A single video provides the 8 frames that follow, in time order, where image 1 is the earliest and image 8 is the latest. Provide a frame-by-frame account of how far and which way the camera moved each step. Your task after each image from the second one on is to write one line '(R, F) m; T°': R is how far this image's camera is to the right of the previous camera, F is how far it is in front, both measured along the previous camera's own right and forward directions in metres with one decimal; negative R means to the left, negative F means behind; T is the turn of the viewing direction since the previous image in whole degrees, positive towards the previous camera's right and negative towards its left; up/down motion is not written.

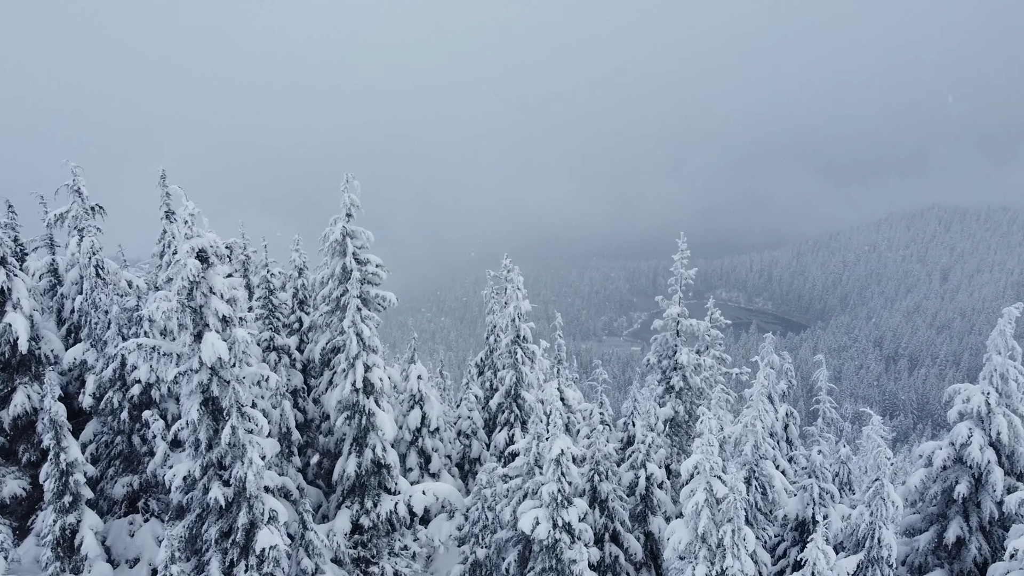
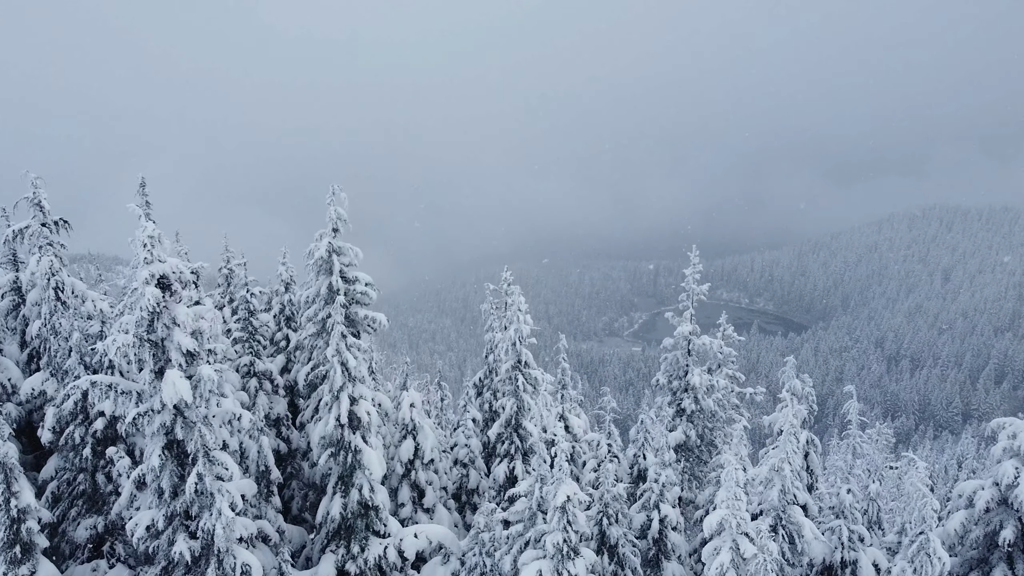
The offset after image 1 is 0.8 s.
(0.0, +0.7) m; 0°
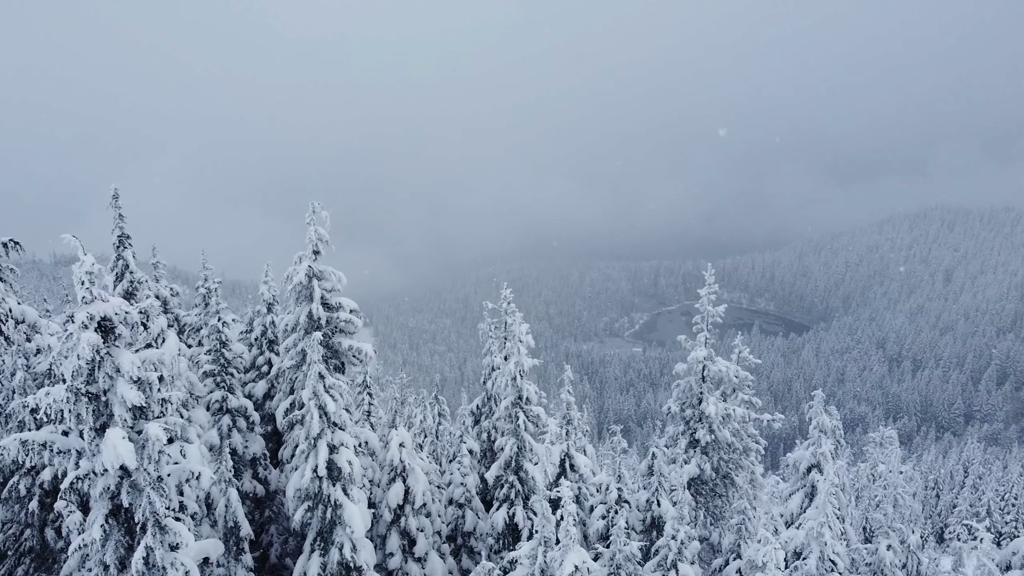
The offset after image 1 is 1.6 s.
(0.0, +0.8) m; 0°
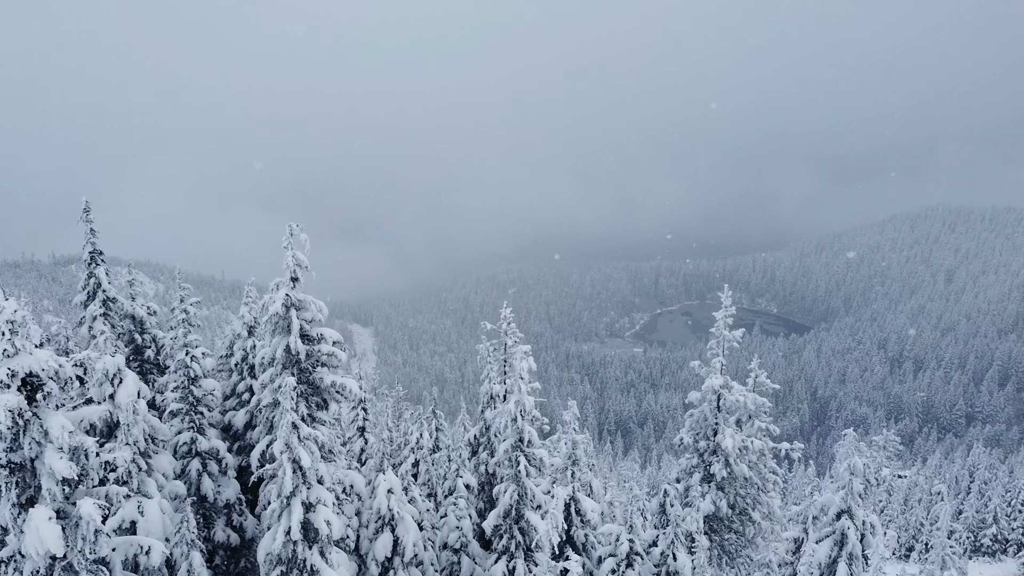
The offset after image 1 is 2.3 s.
(0.0, +0.8) m; 0°
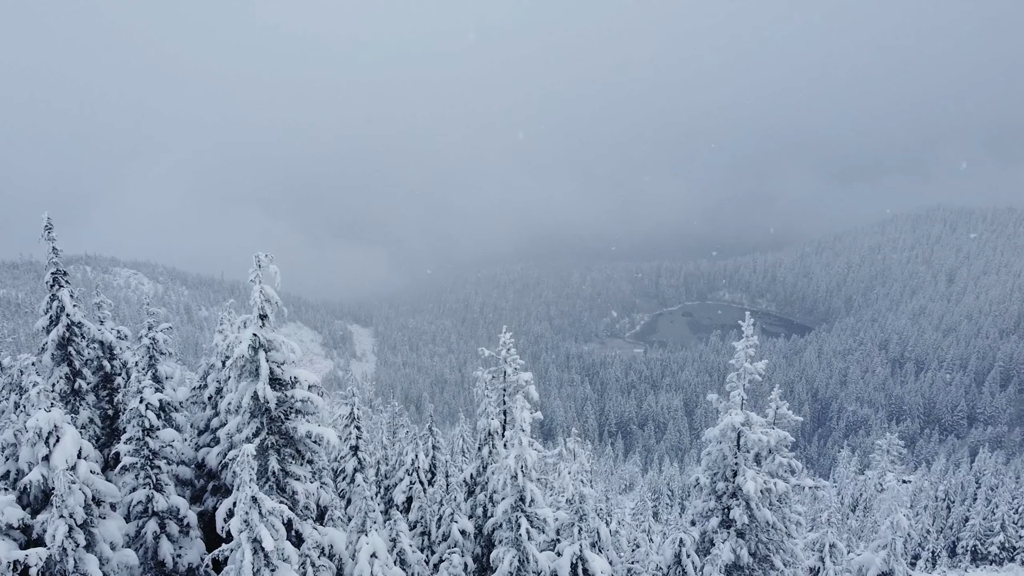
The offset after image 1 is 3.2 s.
(0.0, +0.8) m; 0°
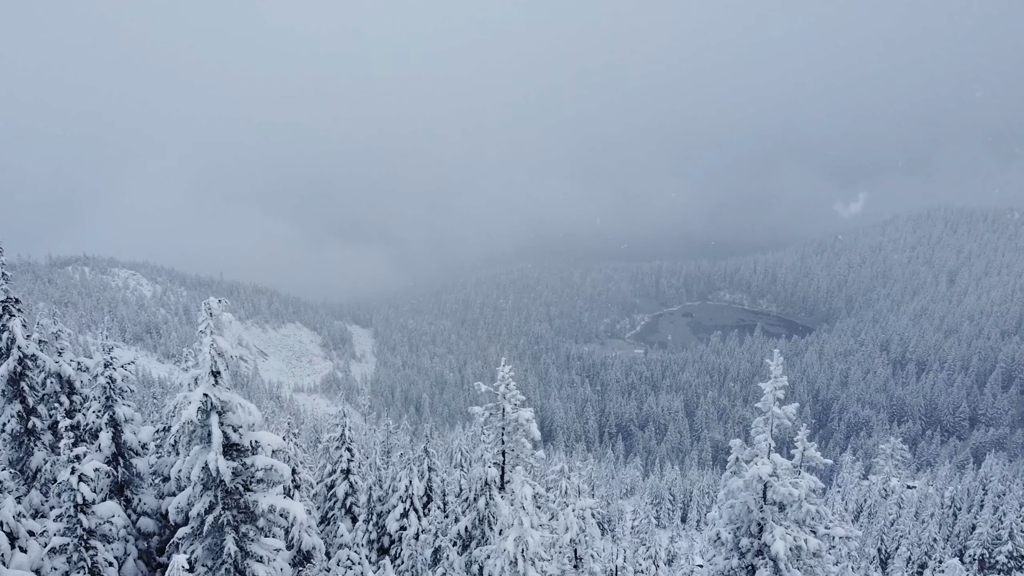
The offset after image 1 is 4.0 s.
(0.0, +0.9) m; 0°
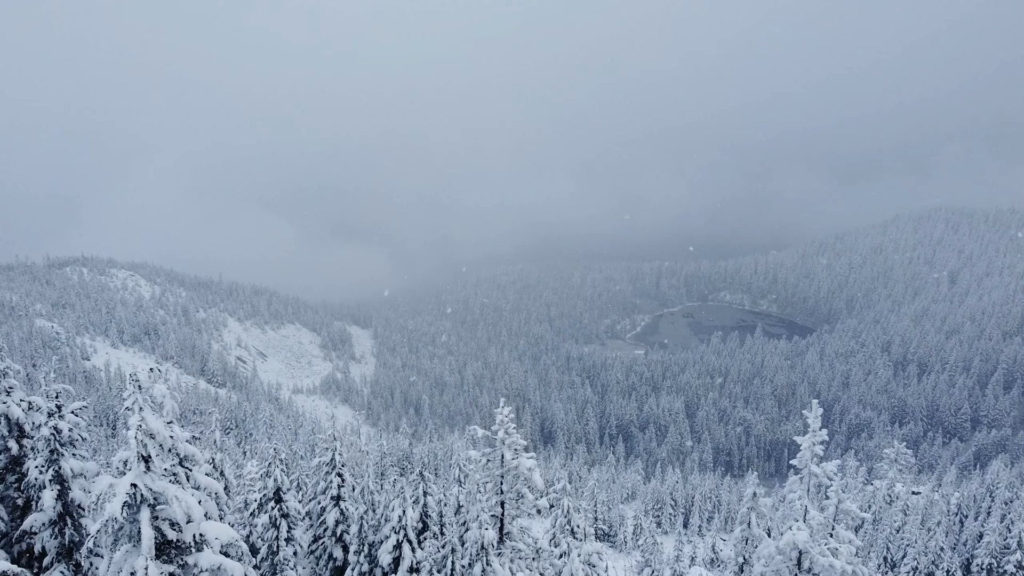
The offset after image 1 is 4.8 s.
(0.0, +0.9) m; 0°
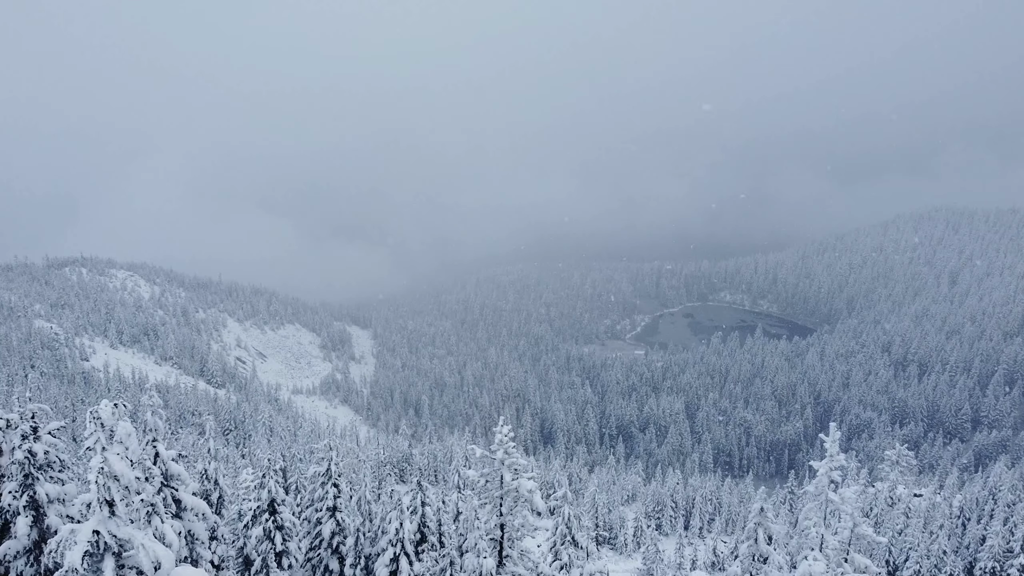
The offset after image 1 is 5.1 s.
(0.0, +0.4) m; 0°
